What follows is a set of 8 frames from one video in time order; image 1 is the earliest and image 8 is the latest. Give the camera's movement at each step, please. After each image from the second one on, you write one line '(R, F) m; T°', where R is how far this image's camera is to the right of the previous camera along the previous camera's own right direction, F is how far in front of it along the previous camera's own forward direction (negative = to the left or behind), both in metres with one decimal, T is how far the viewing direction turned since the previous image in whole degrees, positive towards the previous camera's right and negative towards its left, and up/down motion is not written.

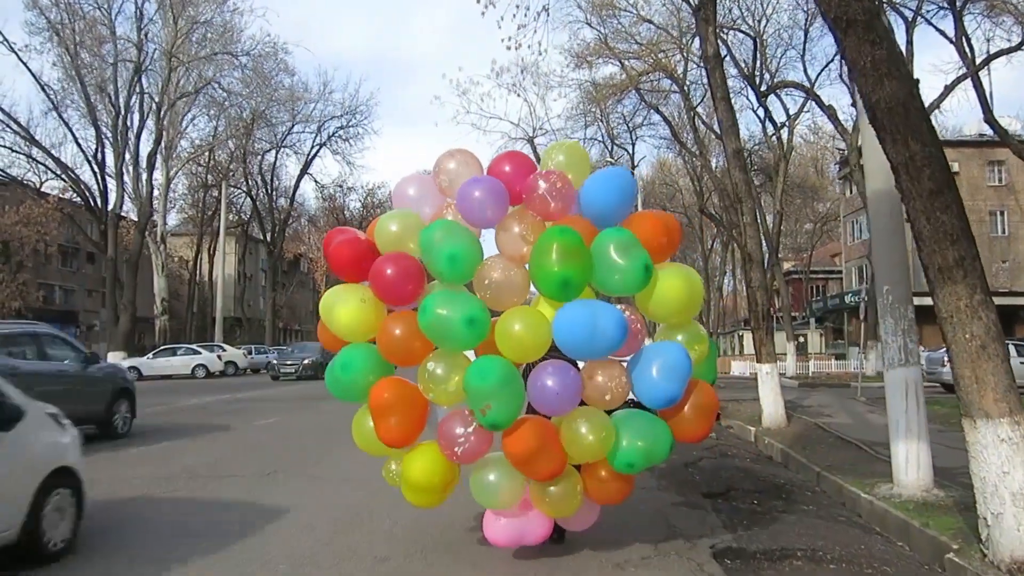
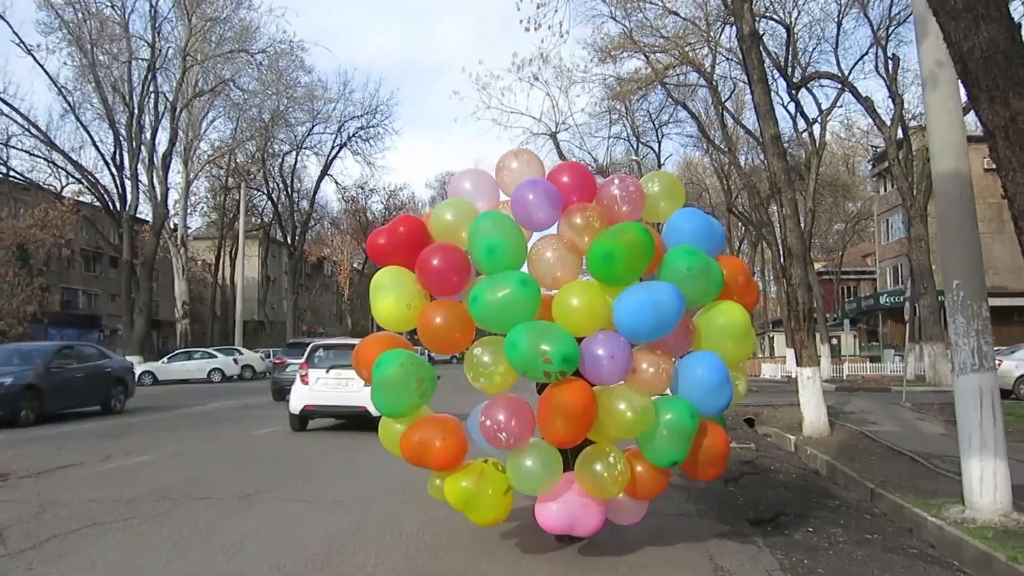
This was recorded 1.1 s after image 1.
(+0.1, +1.0) m; -2°
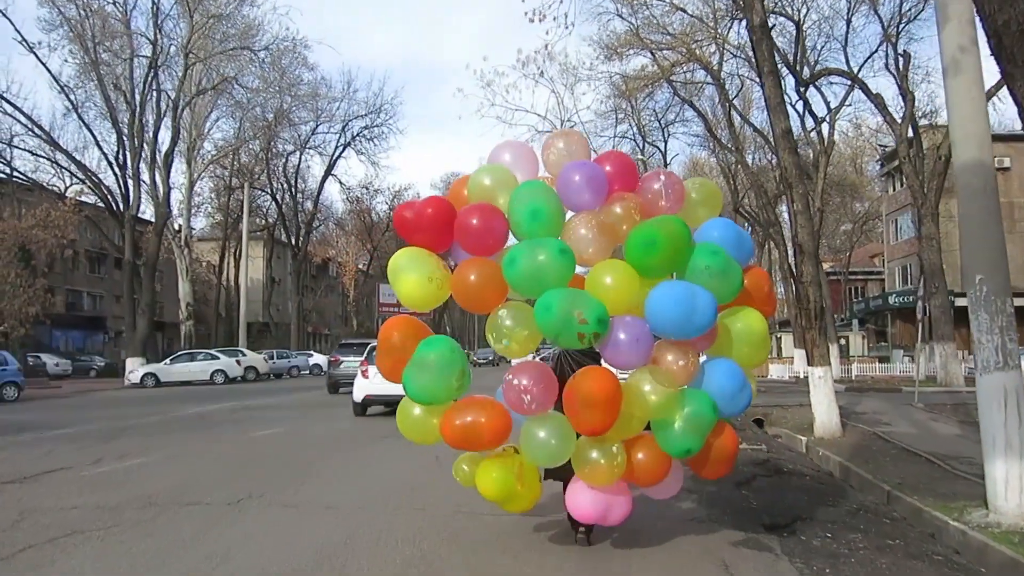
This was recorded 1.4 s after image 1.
(0.0, +0.3) m; 0°
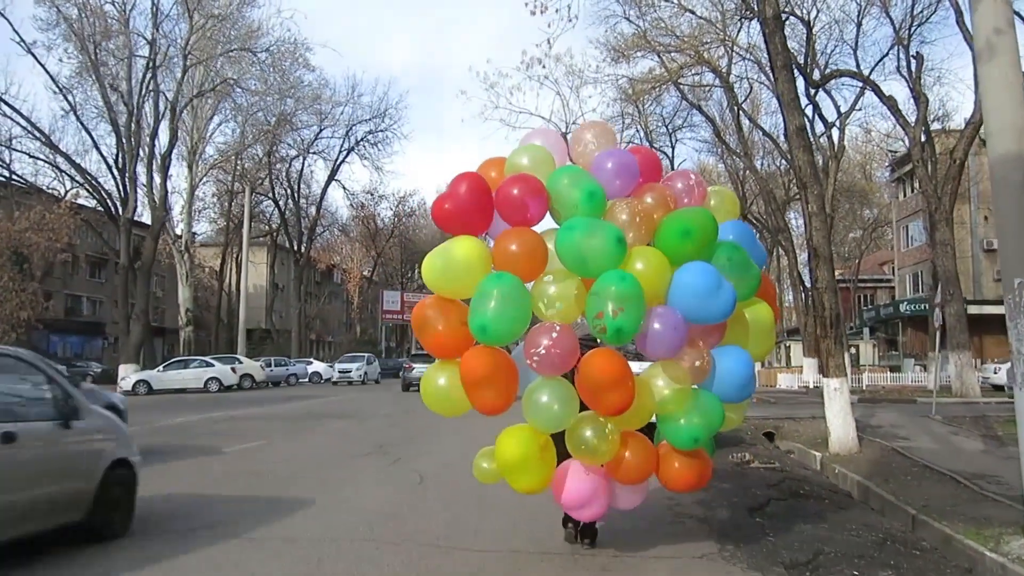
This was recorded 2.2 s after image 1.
(+0.1, +0.8) m; 0°
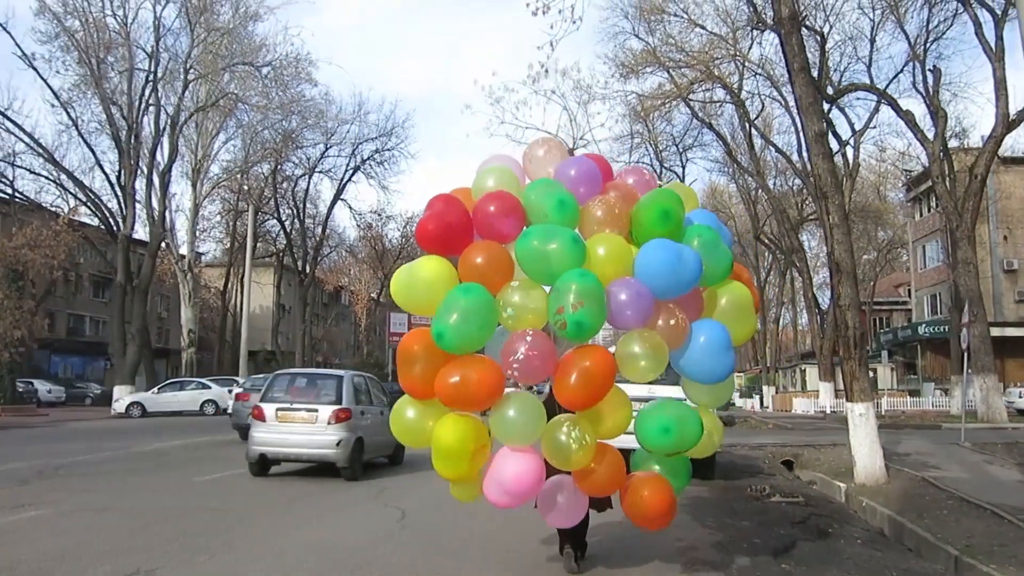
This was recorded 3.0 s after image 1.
(+0.2, +0.9) m; -1°
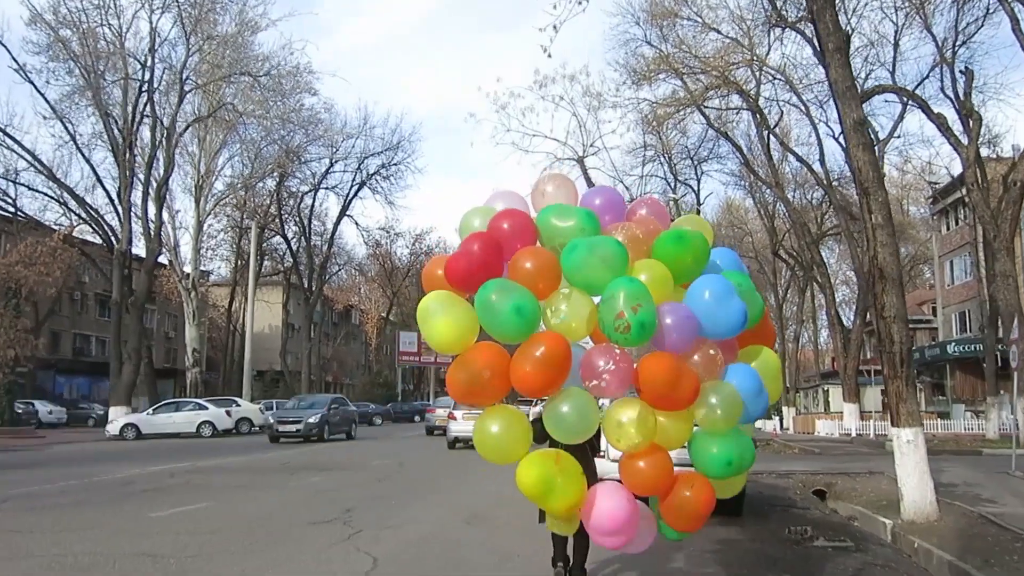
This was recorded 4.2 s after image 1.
(+0.2, +1.4) m; -1°
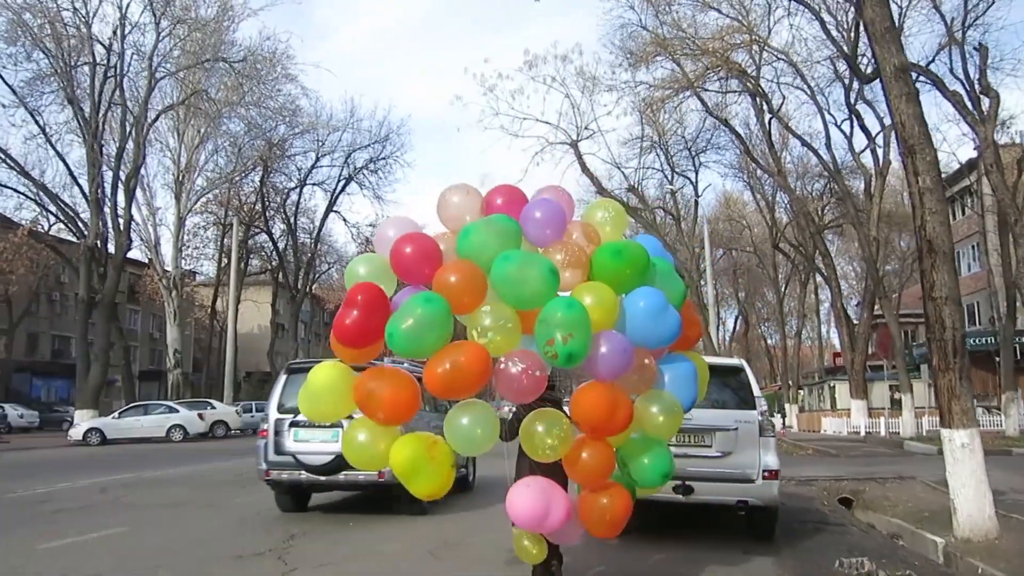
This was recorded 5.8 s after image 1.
(+0.1, +1.7) m; 0°
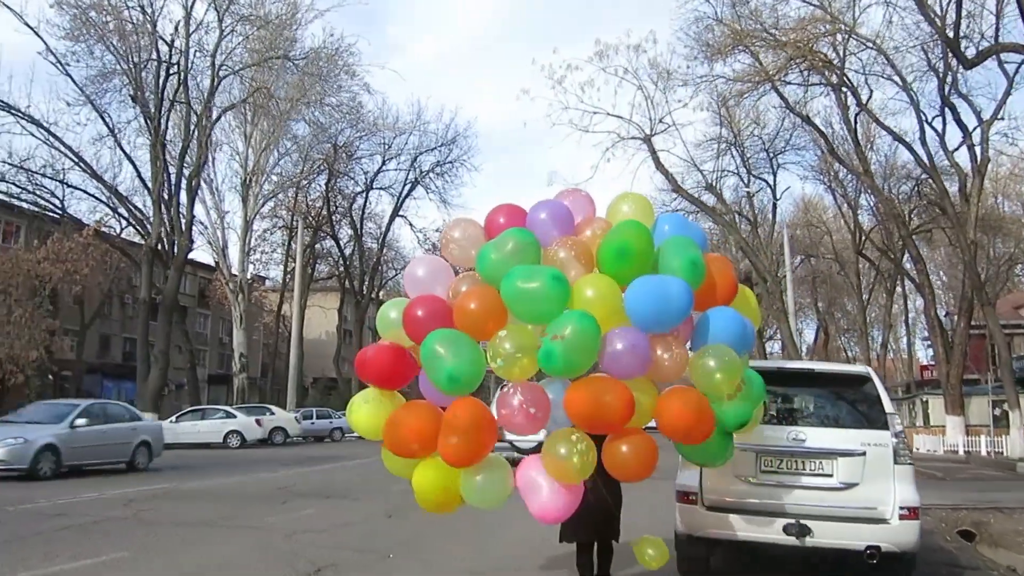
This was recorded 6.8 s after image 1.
(0.0, +1.4) m; -4°
